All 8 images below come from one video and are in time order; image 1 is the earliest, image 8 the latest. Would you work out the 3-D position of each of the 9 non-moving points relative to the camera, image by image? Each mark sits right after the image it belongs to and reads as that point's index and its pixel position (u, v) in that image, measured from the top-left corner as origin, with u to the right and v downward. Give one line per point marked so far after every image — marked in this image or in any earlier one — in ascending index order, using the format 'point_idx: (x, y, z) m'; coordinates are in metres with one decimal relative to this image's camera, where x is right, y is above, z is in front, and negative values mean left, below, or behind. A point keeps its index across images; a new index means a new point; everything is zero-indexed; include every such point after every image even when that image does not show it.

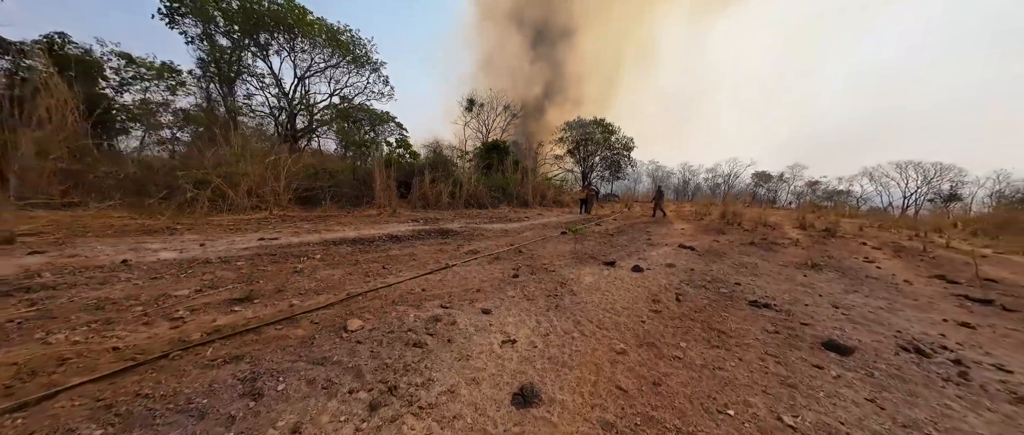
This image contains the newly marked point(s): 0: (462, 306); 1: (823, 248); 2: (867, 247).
0: (-0.4, -0.7, +2.3) m
1: (+7.3, -0.7, +6.9) m
2: (+9.0, -0.7, +7.5) m
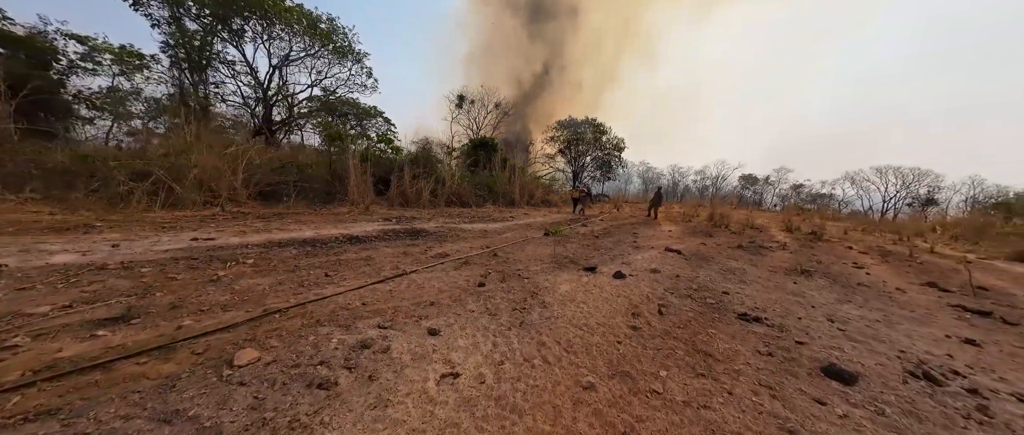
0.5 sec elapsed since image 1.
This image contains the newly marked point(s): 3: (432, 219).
0: (-0.7, -0.7, +1.9) m
1: (+6.8, -0.8, +6.8) m
2: (+8.6, -0.8, +7.4) m
3: (-1.8, 0.0, +6.6) m
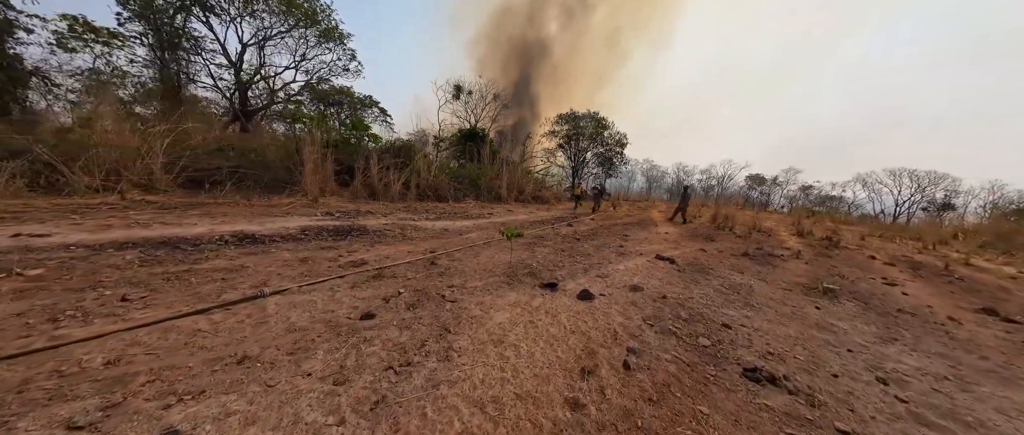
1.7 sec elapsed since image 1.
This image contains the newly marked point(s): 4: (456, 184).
0: (-1.4, -0.7, +1.1) m
1: (+6.2, -0.9, +5.8) m
2: (+8.0, -1.0, +6.4) m
3: (-2.4, +0.1, +5.7) m
4: (-1.9, +1.1, +10.0) m
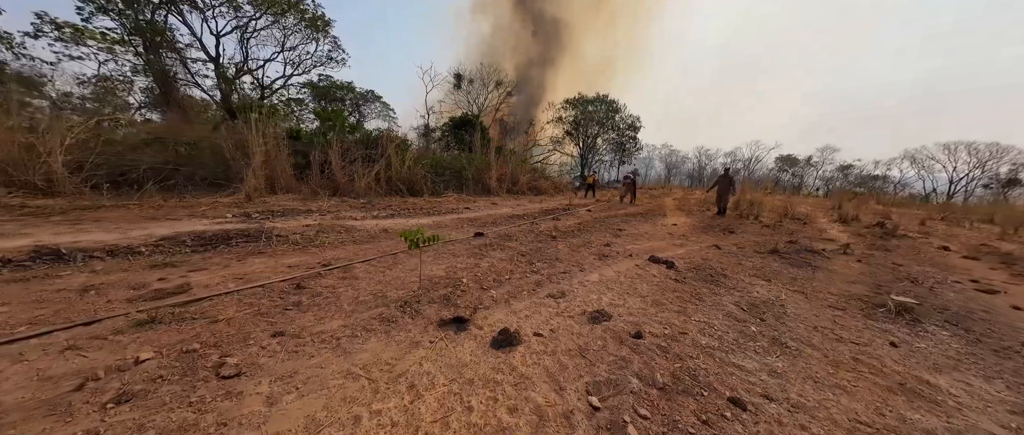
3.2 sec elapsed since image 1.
0: (-2.2, -0.8, +0.1) m
1: (+5.6, -0.6, +4.4) m
2: (+7.4, -0.6, +5.0) m
3: (-3.0, +0.1, +4.8) m
4: (-2.3, +1.2, +9.0) m
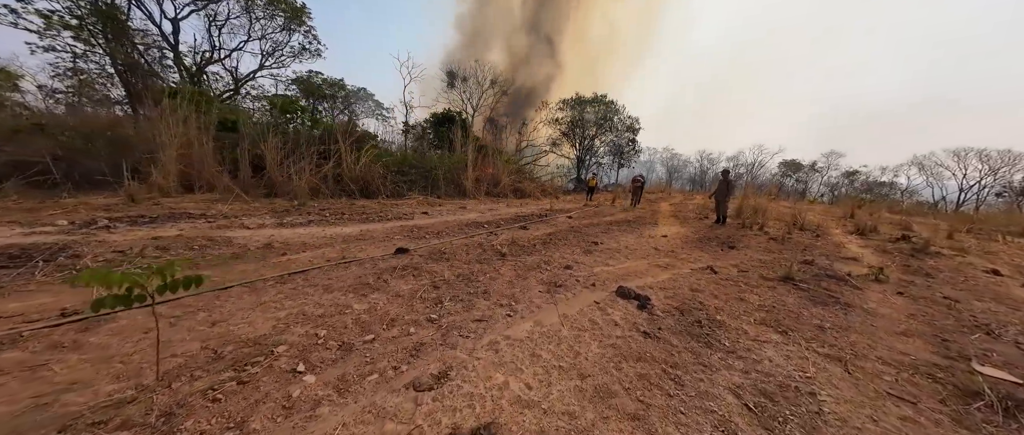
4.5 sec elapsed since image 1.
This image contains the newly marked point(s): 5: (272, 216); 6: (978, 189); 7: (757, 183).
0: (-3.0, -0.9, -0.9) m
1: (+4.9, -0.8, +3.4) m
2: (+6.7, -0.9, +3.9) m
3: (-3.7, 0.0, +3.8) m
4: (-3.0, +1.1, +8.0) m
5: (-3.4, 0.0, +4.2) m
6: (+31.5, +1.9, +19.8) m
7: (+8.7, +1.3, +10.6) m
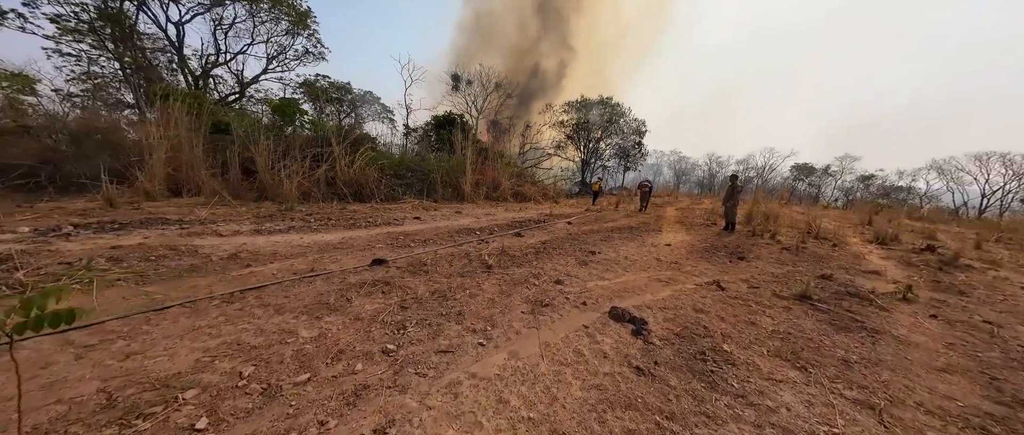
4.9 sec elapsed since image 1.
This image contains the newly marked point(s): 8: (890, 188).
0: (-3.2, -0.9, -1.1) m
1: (+4.8, -1.0, +3.1) m
2: (+6.5, -1.0, +3.5) m
3: (-3.8, -0.1, +3.7) m
4: (-3.0, +1.0, +7.8) m
5: (-3.5, -0.1, +4.0) m
6: (+31.7, +1.4, +18.9) m
7: (+8.8, +1.0, +10.1) m
8: (+24.7, +2.0, +19.3) m
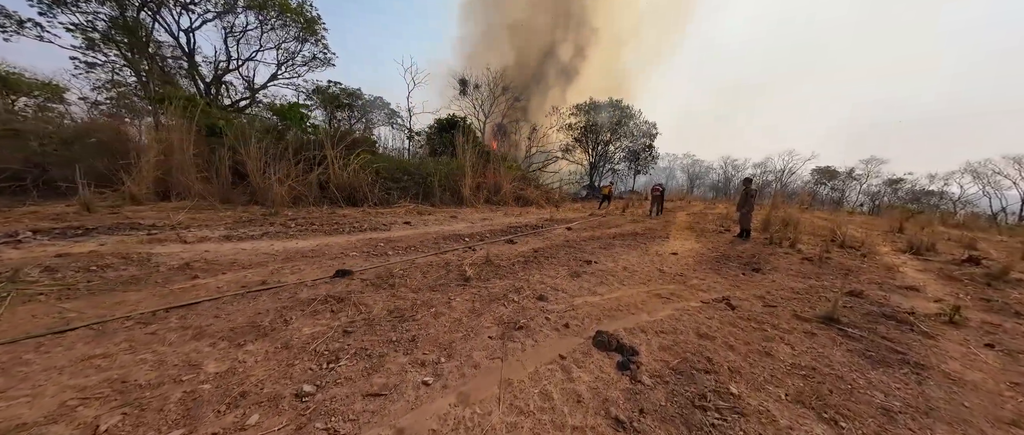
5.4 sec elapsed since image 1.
0: (-3.5, -0.9, -1.3) m
1: (+4.6, -1.1, +2.6) m
2: (+6.4, -1.1, +3.0) m
3: (-4.0, -0.1, +3.5) m
4: (-3.0, +0.9, +7.6) m
5: (-3.7, -0.1, +3.8) m
6: (+32.1, +1.0, +17.4) m
7: (+8.8, +0.8, +9.5) m
8: (+25.1, +1.6, +18.1) m
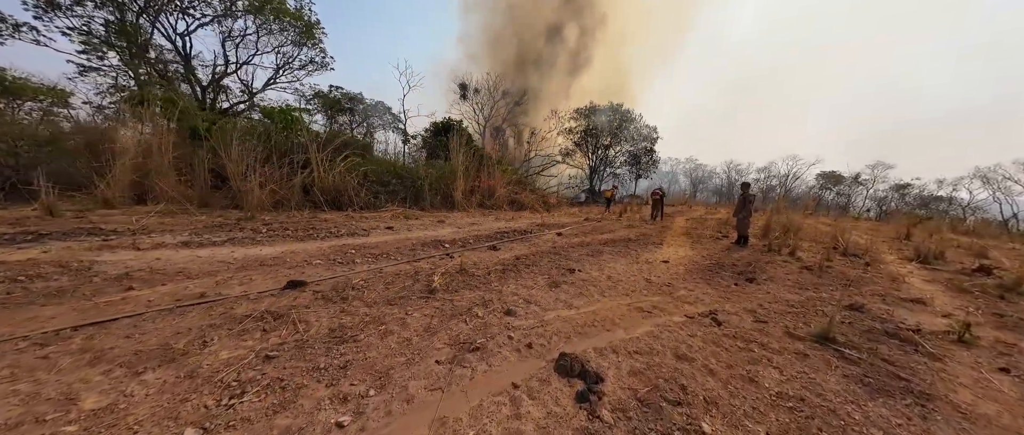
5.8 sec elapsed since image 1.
0: (-3.8, -0.9, -1.4) m
1: (+4.3, -1.2, +2.3) m
2: (+6.1, -1.2, +2.7) m
3: (-4.3, -0.2, +3.3) m
4: (-3.2, +0.8, +7.5) m
5: (-3.9, -0.2, +3.7) m
6: (+31.9, +0.7, +16.9) m
7: (+8.6, +0.7, +9.2) m
8: (+25.0, +1.2, +17.7) m
